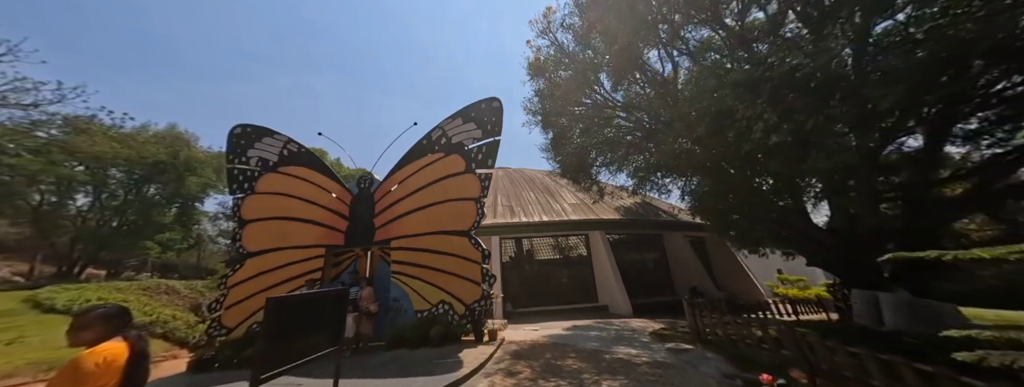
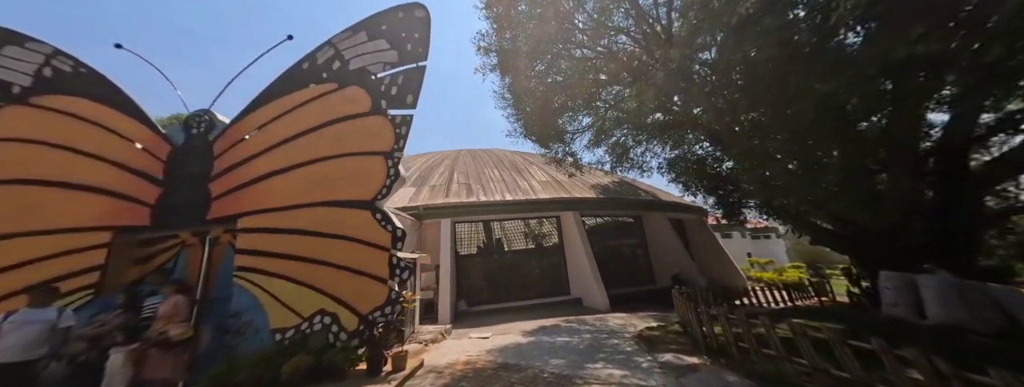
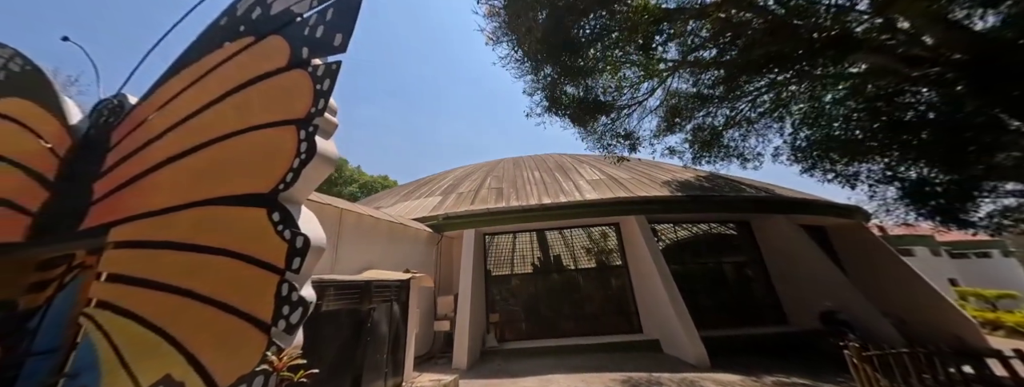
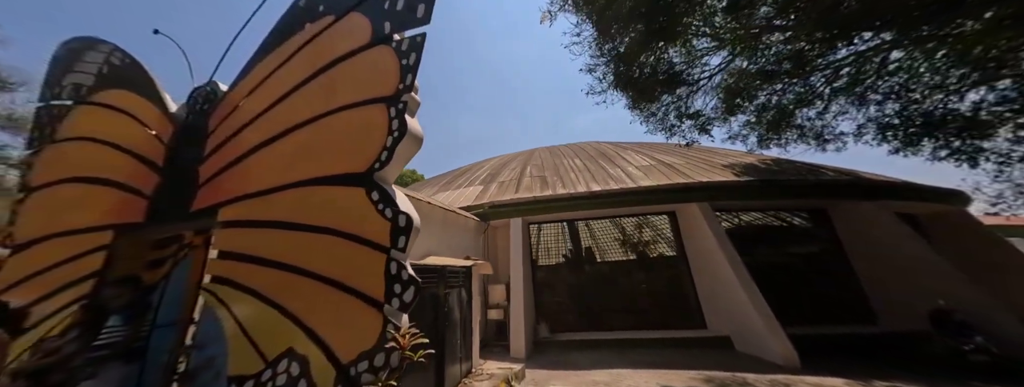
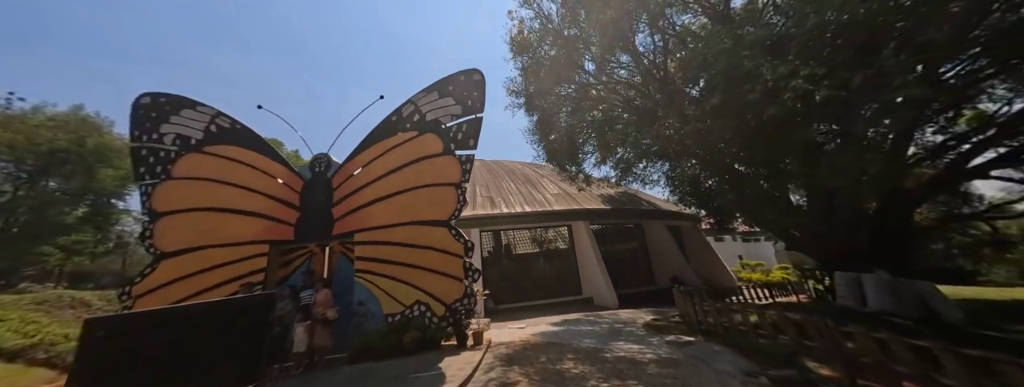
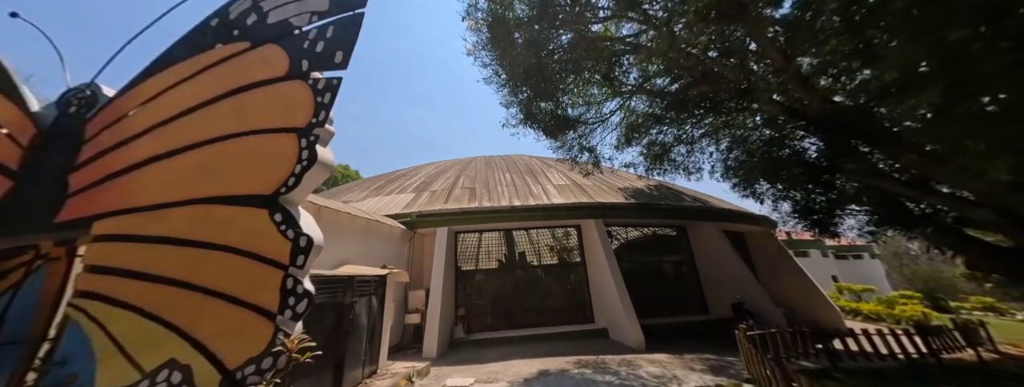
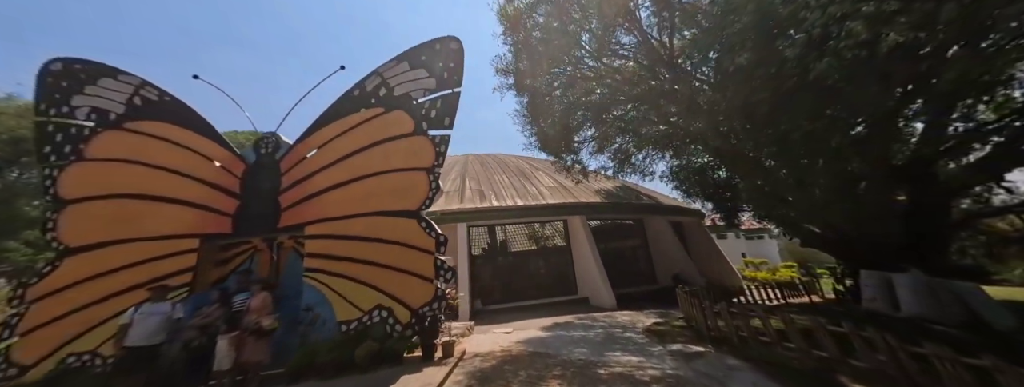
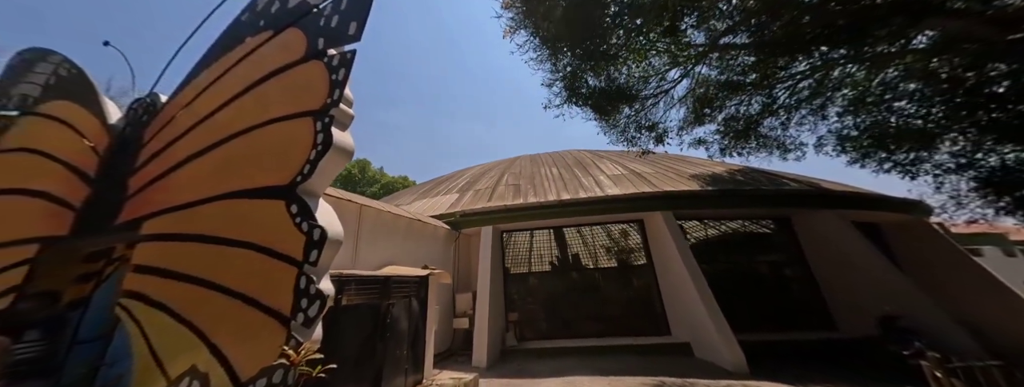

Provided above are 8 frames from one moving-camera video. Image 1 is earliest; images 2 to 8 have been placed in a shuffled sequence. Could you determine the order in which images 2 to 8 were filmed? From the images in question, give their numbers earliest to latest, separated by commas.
5, 7, 2, 6, 3, 8, 4
